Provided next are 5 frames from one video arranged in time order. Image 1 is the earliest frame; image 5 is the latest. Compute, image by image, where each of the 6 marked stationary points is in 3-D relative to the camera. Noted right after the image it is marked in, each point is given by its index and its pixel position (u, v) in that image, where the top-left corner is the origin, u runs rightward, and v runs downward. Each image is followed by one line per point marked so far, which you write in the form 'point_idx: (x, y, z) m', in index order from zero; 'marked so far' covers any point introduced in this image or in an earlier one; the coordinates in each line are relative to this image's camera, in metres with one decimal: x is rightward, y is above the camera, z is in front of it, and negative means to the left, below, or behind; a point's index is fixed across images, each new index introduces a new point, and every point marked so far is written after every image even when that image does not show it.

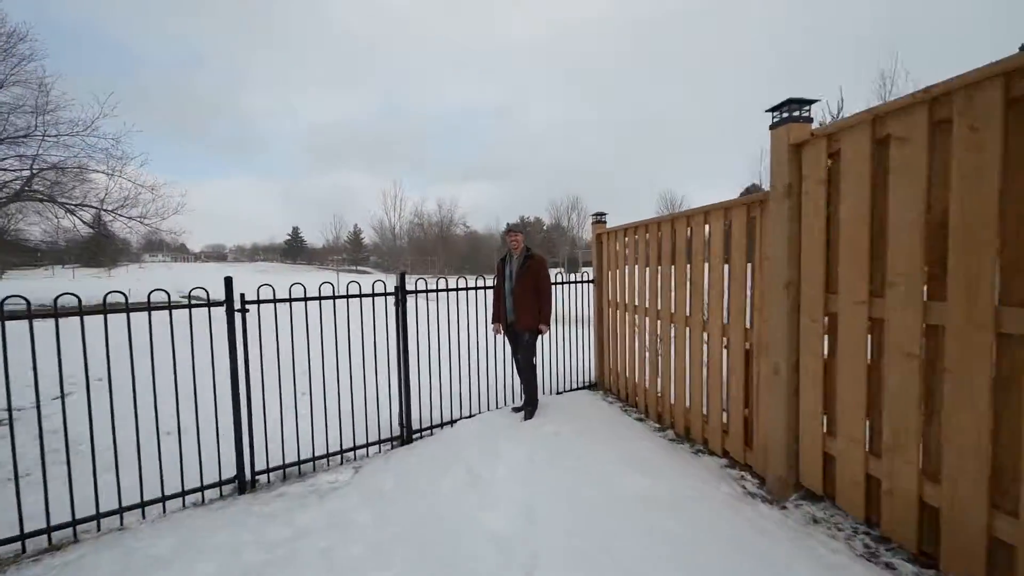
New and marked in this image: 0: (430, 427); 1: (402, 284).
0: (-0.9, -1.5, +4.9) m
1: (-1.2, 0.0, +4.7) m
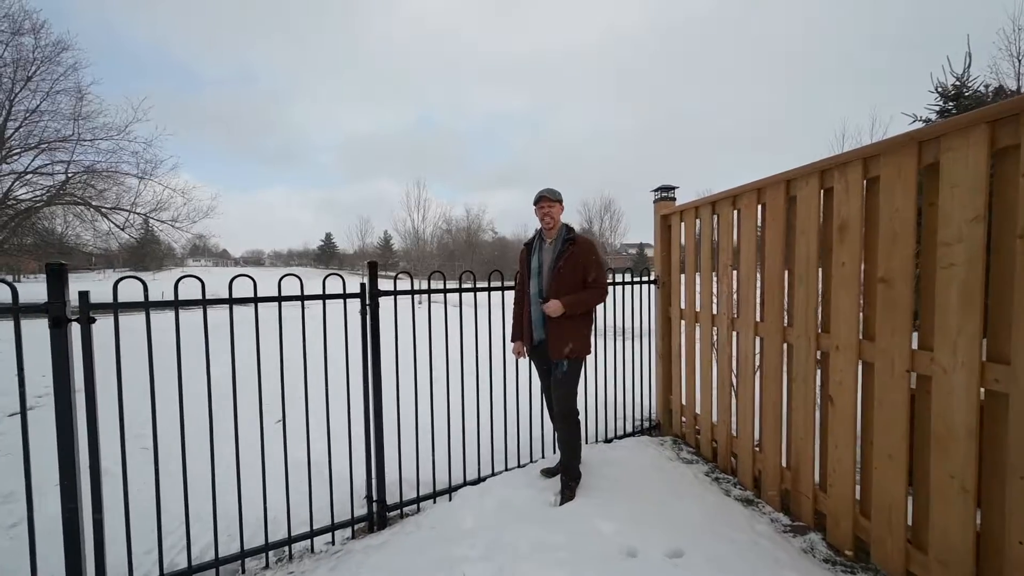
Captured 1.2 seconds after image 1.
0: (-0.7, -1.5, +3.2) m
1: (-1.0, 0.0, +3.1) m
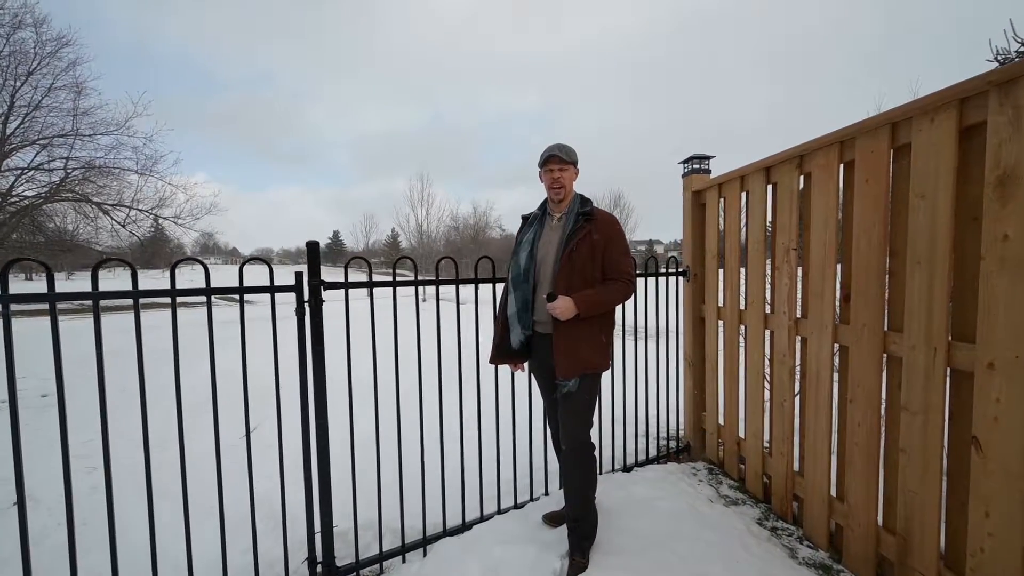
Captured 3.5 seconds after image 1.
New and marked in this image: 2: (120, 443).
0: (-0.7, -1.4, +2.5) m
1: (-1.0, +0.1, +2.3) m
2: (-4.5, -1.7, +5.4) m
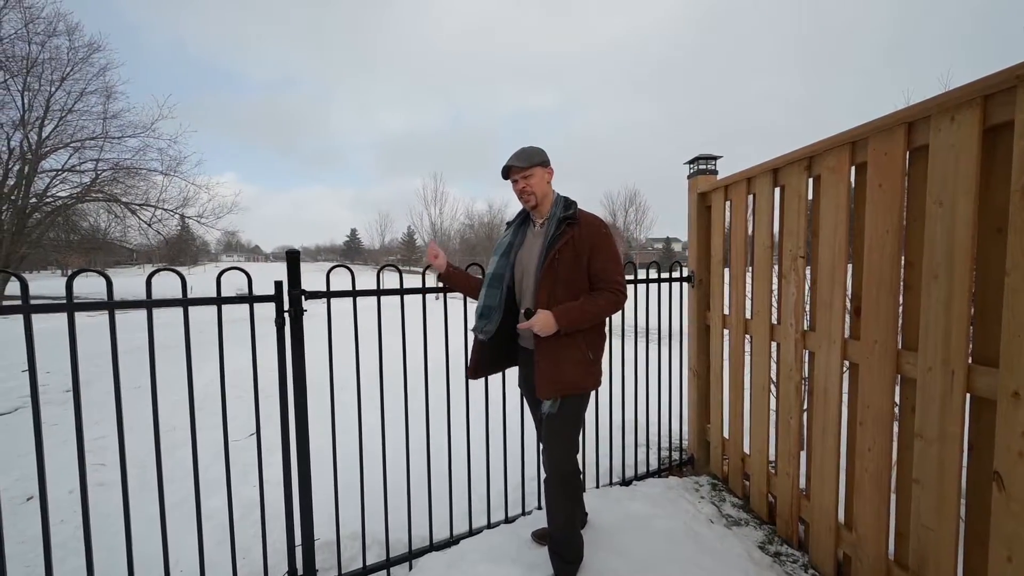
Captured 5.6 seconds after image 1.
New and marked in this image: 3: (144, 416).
0: (-0.8, -1.5, +2.4) m
1: (-1.1, 0.0, +2.2) m
2: (-4.5, -1.8, +5.4) m
3: (-4.9, -1.7, +6.1) m
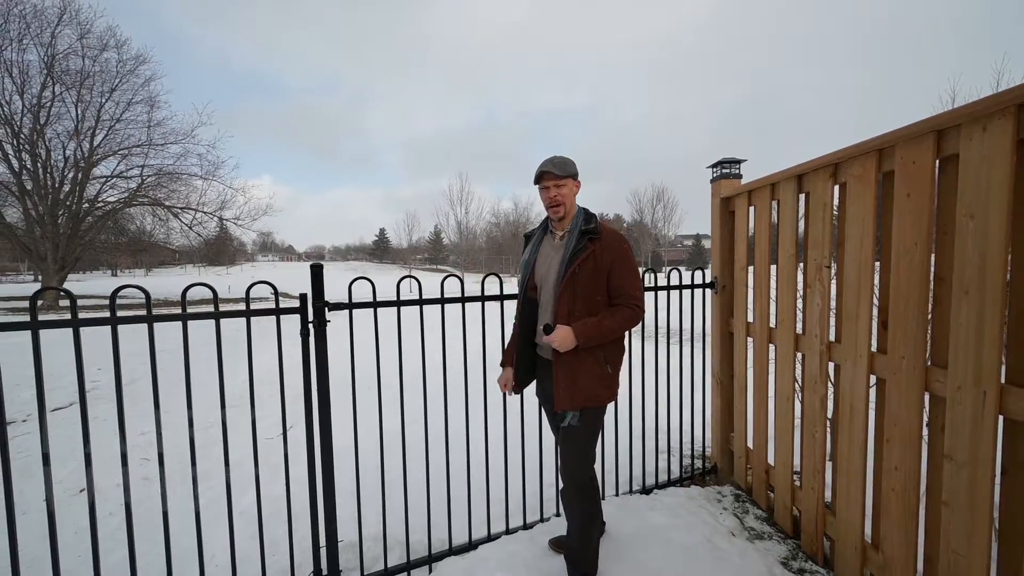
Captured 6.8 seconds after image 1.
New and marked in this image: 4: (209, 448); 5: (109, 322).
0: (-0.7, -1.5, +2.5) m
1: (-1.0, 0.0, +2.3) m
2: (-4.2, -1.8, +5.7) m
3: (-4.6, -1.7, +6.4) m
4: (-3.5, -1.8, +5.2) m
5: (-1.8, -0.2, +2.0) m
